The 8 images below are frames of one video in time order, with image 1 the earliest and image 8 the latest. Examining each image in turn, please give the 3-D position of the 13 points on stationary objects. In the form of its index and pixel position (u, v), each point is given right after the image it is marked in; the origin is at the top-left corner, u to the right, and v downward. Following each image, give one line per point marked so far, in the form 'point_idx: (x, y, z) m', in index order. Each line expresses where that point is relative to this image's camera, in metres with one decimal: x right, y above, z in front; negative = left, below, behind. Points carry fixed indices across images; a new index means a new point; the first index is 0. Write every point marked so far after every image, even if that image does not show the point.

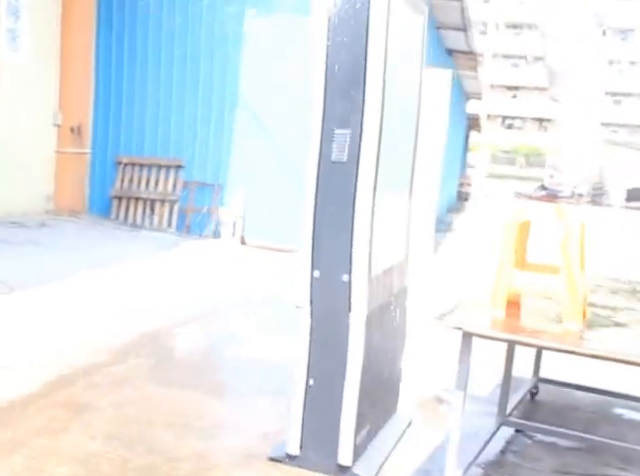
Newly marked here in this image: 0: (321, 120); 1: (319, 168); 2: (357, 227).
0: (+0.1, +0.4, +2.8) m
1: (+0.1, +0.2, +2.8) m
2: (+0.2, 0.0, +2.8) m
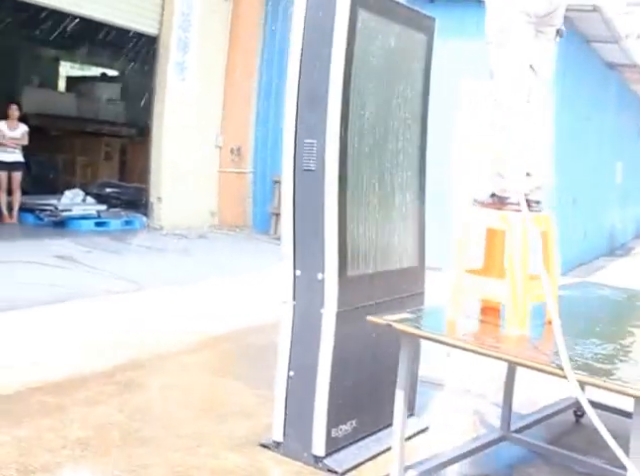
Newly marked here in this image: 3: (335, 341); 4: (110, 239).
0: (-0.1, +0.4, +3.0) m
1: (-0.1, +0.2, +3.0) m
2: (+0.1, 0.0, +2.9) m
3: (+0.1, -0.4, +3.0) m
4: (-2.0, 0.0, +7.2) m
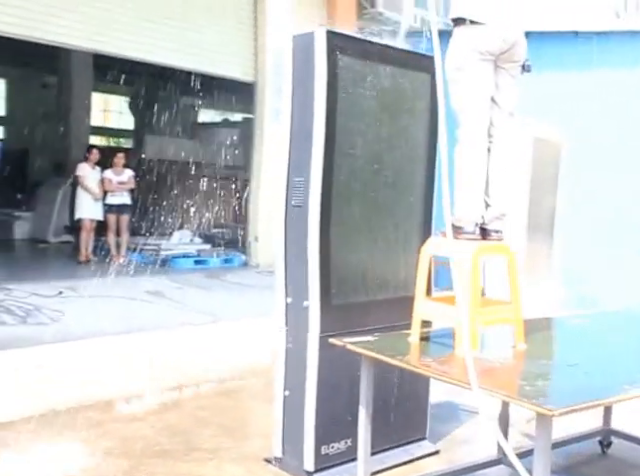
0: (-0.1, +0.3, +3.3) m
1: (-0.1, +0.1, +3.3) m
2: (0.0, -0.1, +3.2) m
3: (0.0, -0.5, +3.3) m
4: (-1.2, -0.4, +7.8) m
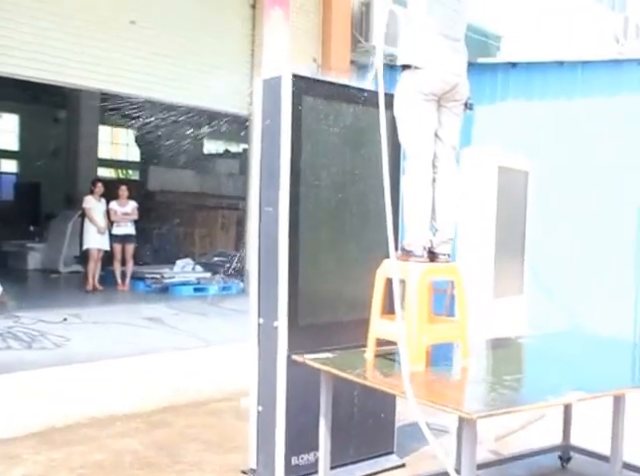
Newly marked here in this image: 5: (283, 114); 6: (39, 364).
0: (-0.3, +0.2, +3.6) m
1: (-0.3, 0.0, +3.6) m
2: (-0.2, -0.2, +3.5) m
3: (-0.2, -0.6, +3.6) m
4: (-1.2, -0.7, +8.1) m
5: (-0.2, +0.5, +3.5) m
6: (-2.0, -0.9, +5.4) m
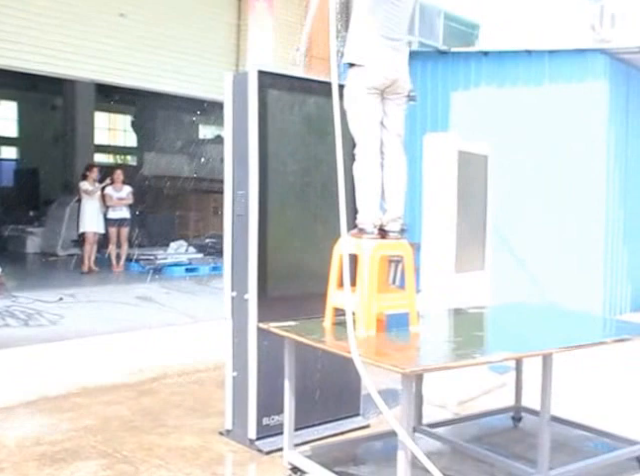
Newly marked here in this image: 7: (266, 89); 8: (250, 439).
0: (-0.5, +0.3, +3.9) m
1: (-0.4, +0.1, +3.9) m
2: (-0.3, -0.1, +3.8) m
3: (-0.3, -0.5, +3.9) m
4: (-1.4, -0.5, +8.4) m
5: (-0.3, +0.6, +3.8) m
6: (-2.1, -0.8, +5.7) m
7: (-0.3, +0.7, +3.8) m
8: (-0.4, -1.0, +4.0) m
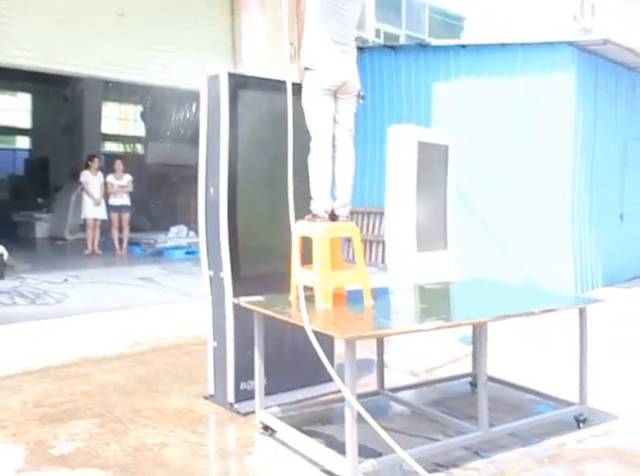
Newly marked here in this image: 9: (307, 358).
0: (-0.6, +0.4, +4.4) m
1: (-0.6, +0.2, +4.4) m
2: (-0.5, 0.0, +4.3) m
3: (-0.5, -0.5, +4.4) m
4: (-1.5, -0.3, +8.9) m
5: (-0.5, +0.7, +4.2) m
6: (-2.3, -0.6, +6.2) m
7: (-0.4, +0.8, +4.2) m
8: (-0.5, -0.9, +4.4) m
9: (-0.1, -0.7, +4.6) m
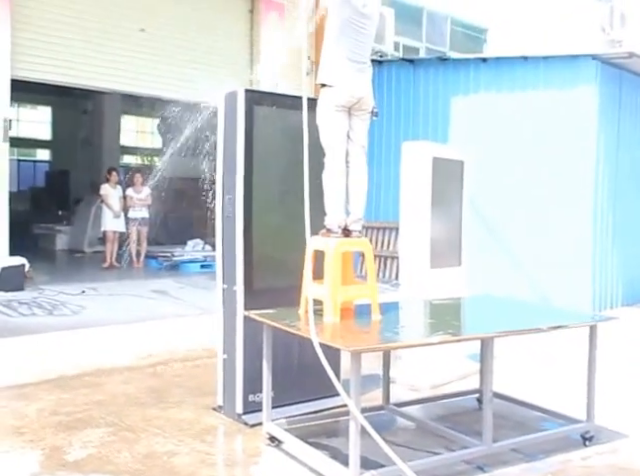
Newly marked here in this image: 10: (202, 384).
0: (-0.6, +0.3, +4.5) m
1: (-0.6, +0.1, +4.5) m
2: (-0.5, -0.1, +4.4) m
3: (-0.4, -0.5, +4.4) m
4: (-1.3, -0.5, +9.0) m
5: (-0.5, +0.7, +4.3) m
6: (-2.2, -0.7, +6.4) m
7: (-0.4, +0.7, +4.3) m
8: (-0.5, -1.0, +4.5) m
9: (0.0, -0.8, +4.7) m
10: (-0.8, -1.0, +5.3) m
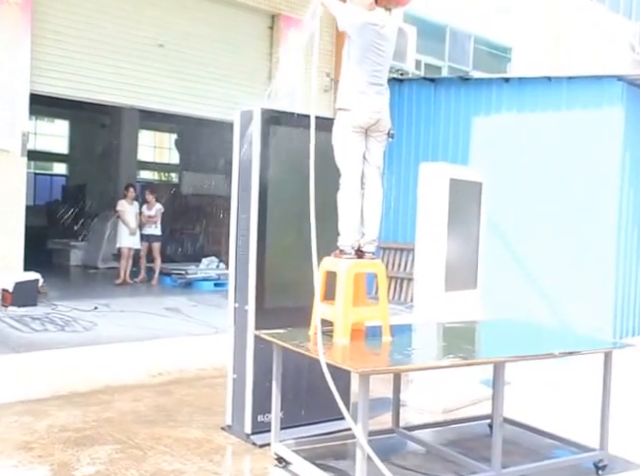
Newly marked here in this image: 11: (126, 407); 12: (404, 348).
0: (-0.5, +0.2, +4.5) m
1: (-0.5, 0.0, +4.5) m
2: (-0.4, -0.2, +4.4) m
3: (-0.4, -0.6, +4.4) m
4: (-1.2, -0.7, +9.0) m
5: (-0.4, +0.5, +4.3) m
6: (-2.1, -0.9, +6.4) m
7: (-0.3, +0.6, +4.4) m
8: (-0.4, -1.1, +4.5) m
9: (0.0, -0.9, +4.6) m
10: (-0.7, -1.1, +5.3) m
11: (-1.3, -1.1, +5.1) m
12: (+0.4, -0.5, +3.8) m
